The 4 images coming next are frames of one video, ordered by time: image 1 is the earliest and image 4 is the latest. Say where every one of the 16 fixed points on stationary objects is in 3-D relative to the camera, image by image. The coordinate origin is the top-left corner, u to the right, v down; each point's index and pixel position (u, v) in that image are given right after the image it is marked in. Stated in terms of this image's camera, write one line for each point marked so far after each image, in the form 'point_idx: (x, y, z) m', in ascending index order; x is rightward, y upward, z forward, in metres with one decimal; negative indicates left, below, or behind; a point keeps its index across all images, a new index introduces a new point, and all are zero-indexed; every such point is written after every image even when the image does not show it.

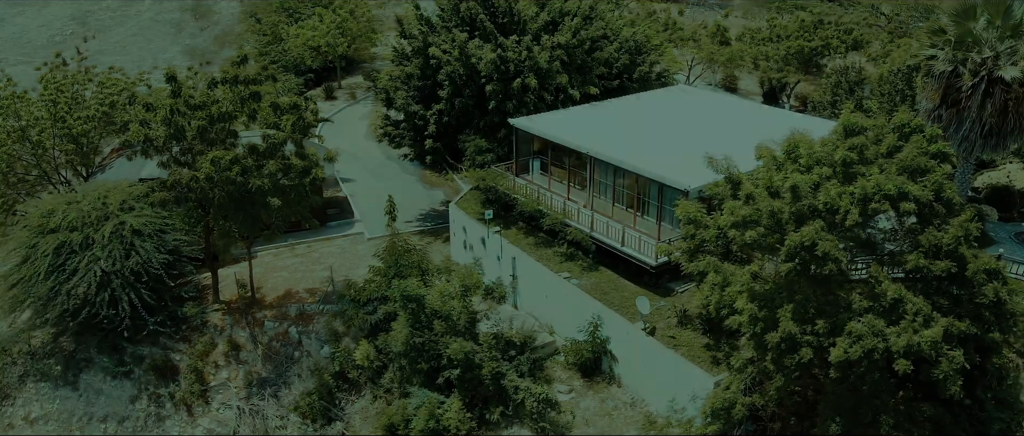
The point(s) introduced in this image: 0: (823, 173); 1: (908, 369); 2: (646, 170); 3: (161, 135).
0: (+5.7, +0.8, +12.7) m
1: (+6.1, -2.4, +11.0) m
2: (+3.4, +1.3, +18.5) m
3: (-9.3, +2.2, +18.8) m
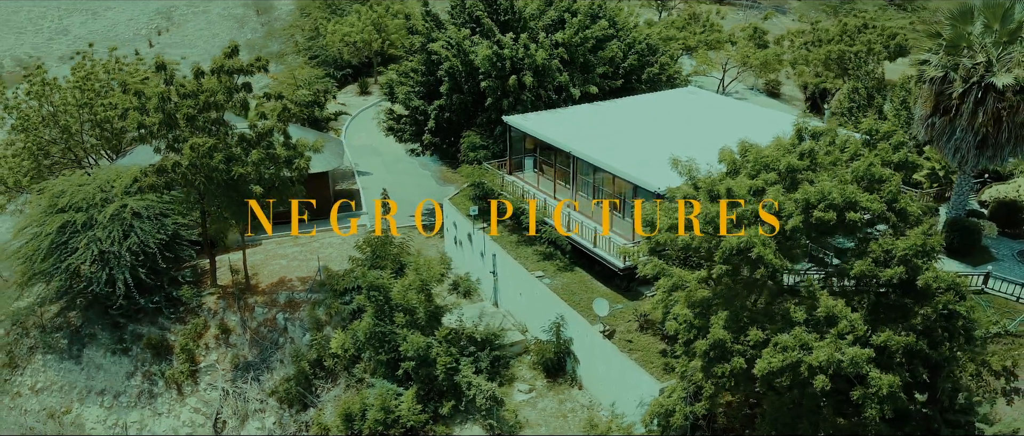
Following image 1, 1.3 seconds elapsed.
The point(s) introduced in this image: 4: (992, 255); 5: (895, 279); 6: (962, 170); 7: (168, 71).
0: (+4.5, +0.7, +12.2) m
1: (+4.7, -2.5, +10.5) m
2: (+2.7, +1.3, +18.2) m
3: (-9.9, +2.7, +19.4) m
4: (+12.2, -1.0, +17.8) m
5: (+6.2, -1.1, +11.4) m
6: (+11.1, +1.2, +17.1) m
7: (-9.7, +4.2, +19.8) m
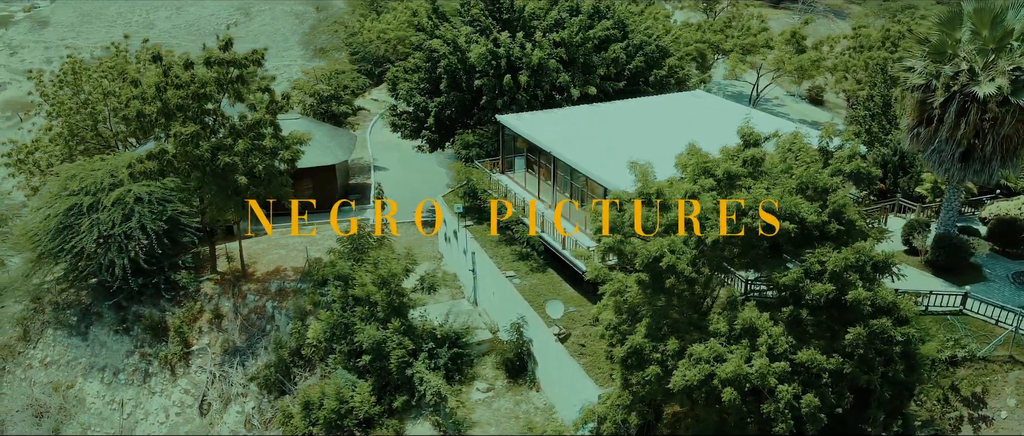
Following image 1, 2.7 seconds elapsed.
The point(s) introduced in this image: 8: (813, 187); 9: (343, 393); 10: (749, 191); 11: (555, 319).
0: (+3.3, +0.6, +11.8) m
1: (+3.2, -2.6, +10.1) m
2: (+2.0, +1.2, +17.9) m
3: (-10.5, +3.1, +20.2) m
4: (+11.3, -1.4, +16.8) m
5: (+4.8, -1.2, +10.9) m
6: (+10.2, +0.8, +16.2) m
7: (-10.2, +4.6, +20.5) m
8: (+5.1, +0.5, +11.7) m
9: (-4.0, -4.1, +16.3) m
10: (+4.0, +0.4, +11.6) m
11: (+1.0, -2.4, +16.3) m
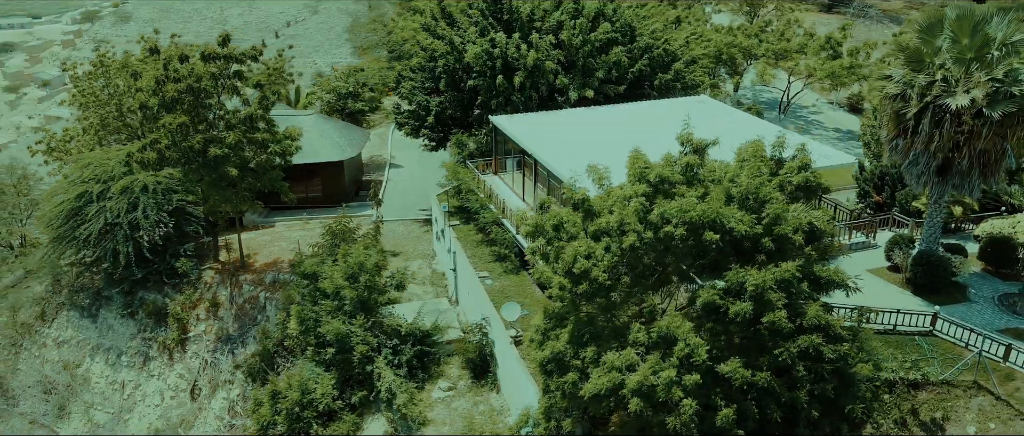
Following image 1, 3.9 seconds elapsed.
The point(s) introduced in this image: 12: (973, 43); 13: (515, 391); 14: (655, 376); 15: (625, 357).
0: (+2.1, +0.5, +11.7) m
1: (+1.8, -2.8, +10.0) m
2: (+1.3, +1.1, +17.8) m
3: (-10.9, +3.4, +20.9) m
4: (+10.4, -1.8, +16.0) m
5: (+3.5, -1.4, +10.6) m
6: (+9.3, +0.4, +15.6) m
7: (-10.6, +4.9, +21.3) m
8: (+3.9, +0.4, +11.4) m
9: (-4.9, -4.0, +16.6) m
10: (+2.8, +0.3, +11.3) m
11: (+0.1, -2.4, +16.3) m
12: (+9.2, +3.5, +14.0) m
13: (0.0, -3.7, +14.9) m
14: (+2.1, -2.3, +10.1) m
15: (+1.7, -2.1, +10.5) m
